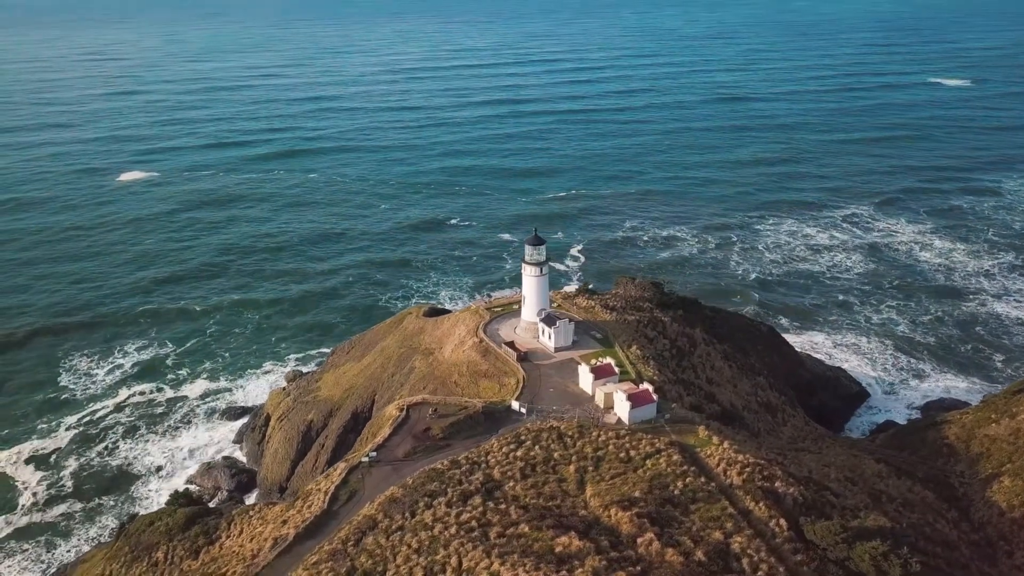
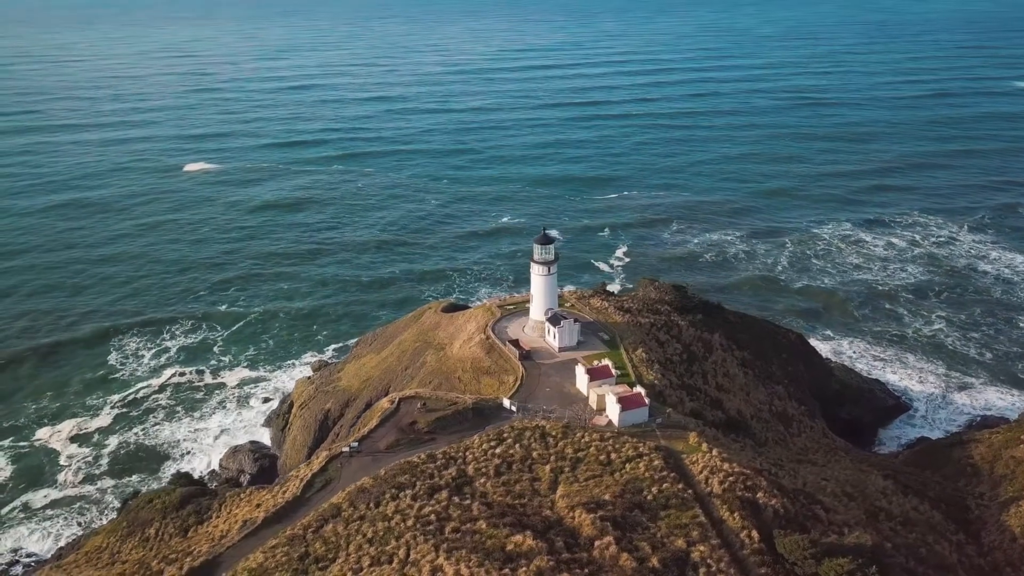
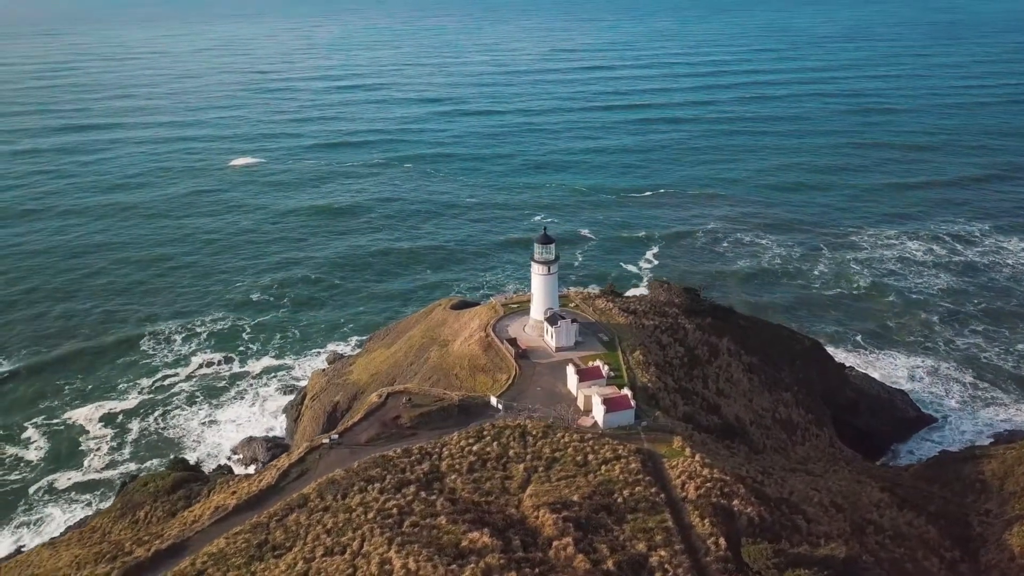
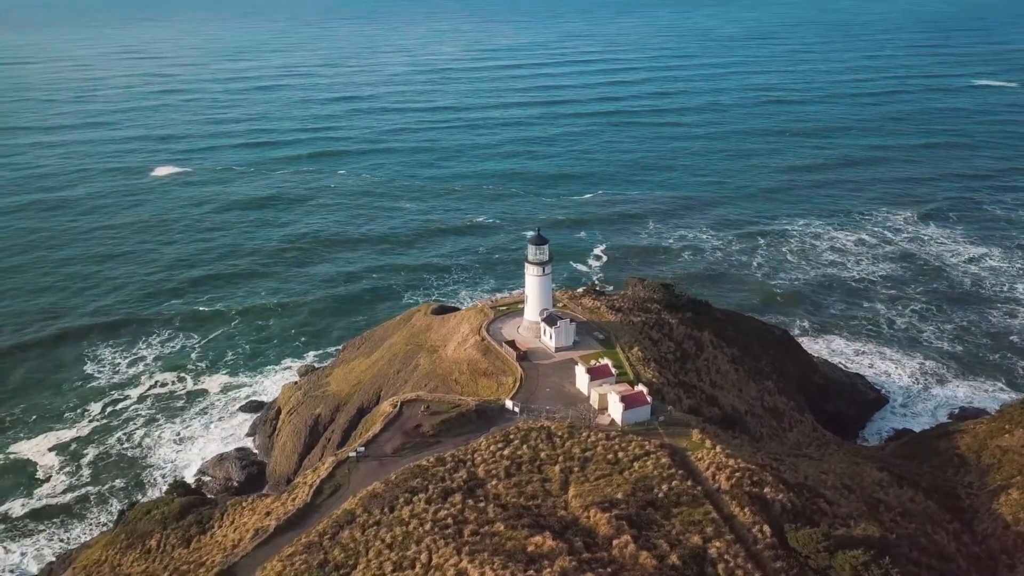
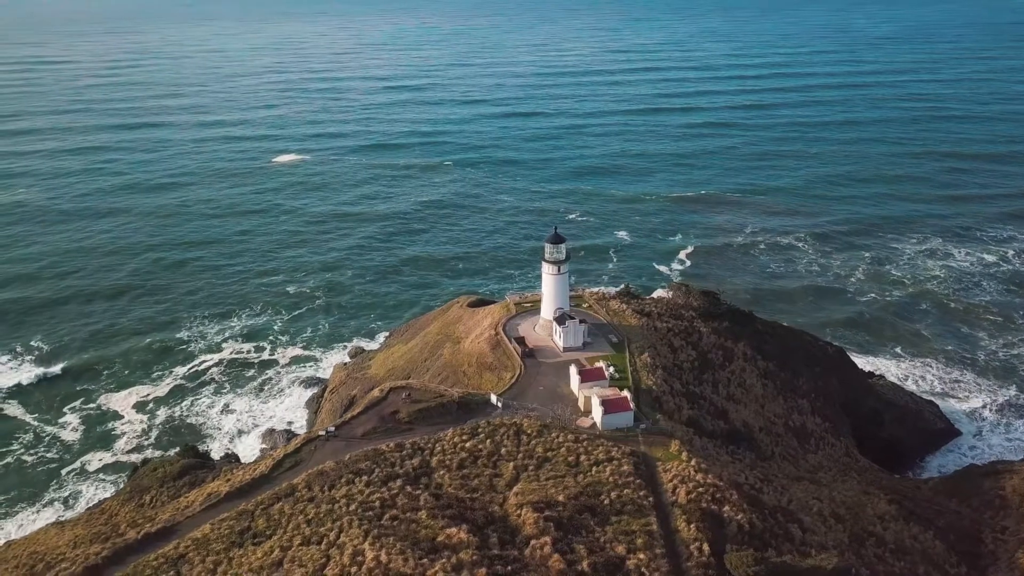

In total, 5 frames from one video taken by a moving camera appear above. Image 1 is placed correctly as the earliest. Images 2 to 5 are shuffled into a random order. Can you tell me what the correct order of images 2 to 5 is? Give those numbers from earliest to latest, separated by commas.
4, 2, 3, 5
